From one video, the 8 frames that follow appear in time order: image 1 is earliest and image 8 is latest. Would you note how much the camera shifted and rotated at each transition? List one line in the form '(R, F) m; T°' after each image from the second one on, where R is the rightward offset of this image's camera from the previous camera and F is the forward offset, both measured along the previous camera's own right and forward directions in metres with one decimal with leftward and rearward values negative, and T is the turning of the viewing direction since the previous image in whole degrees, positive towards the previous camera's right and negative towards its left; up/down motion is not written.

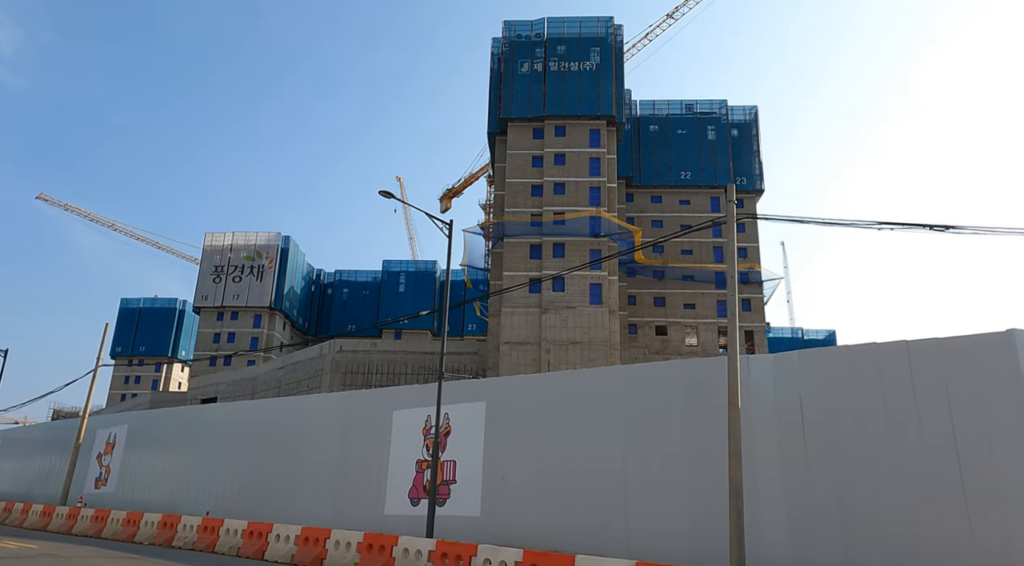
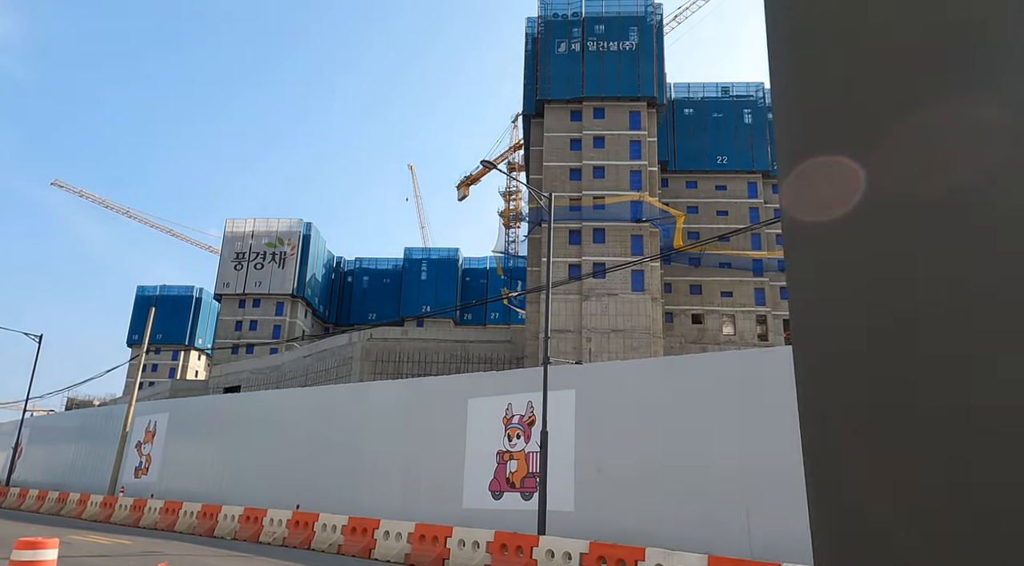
(-2.1, +1.1) m; 0°
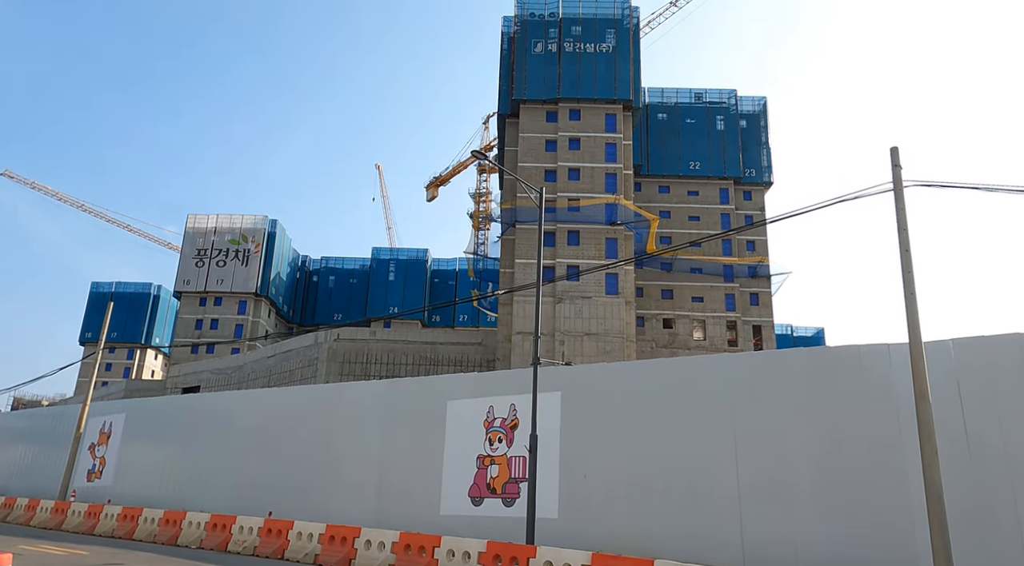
(-0.5, +0.6) m; +3°
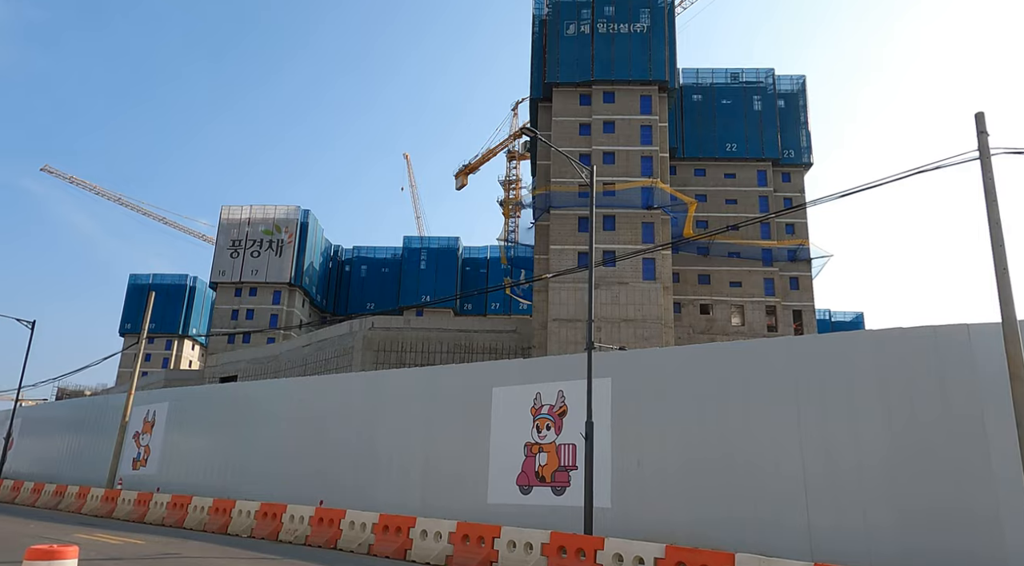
(-0.5, +0.4) m; -2°
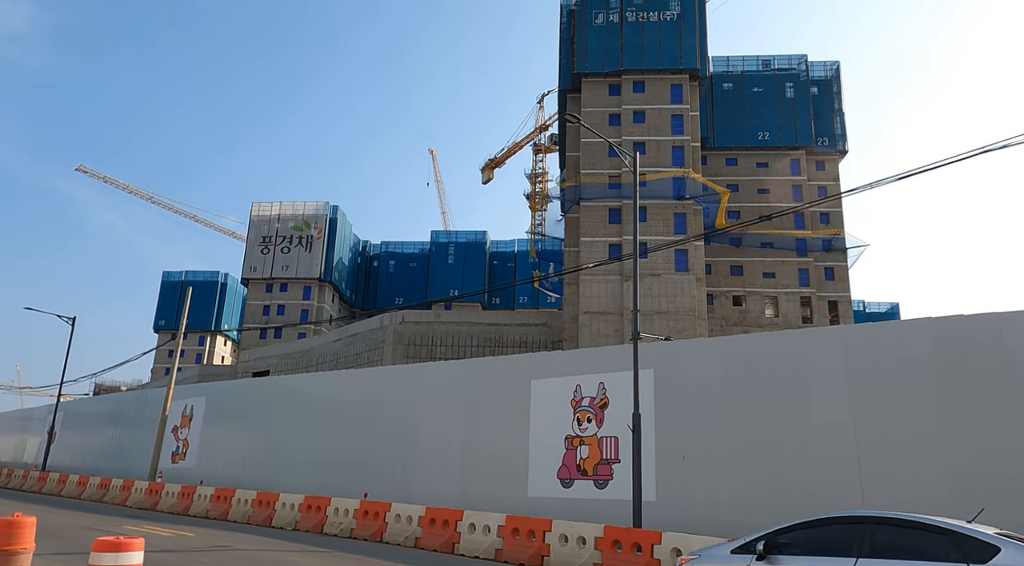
(-0.3, +0.2) m; -2°
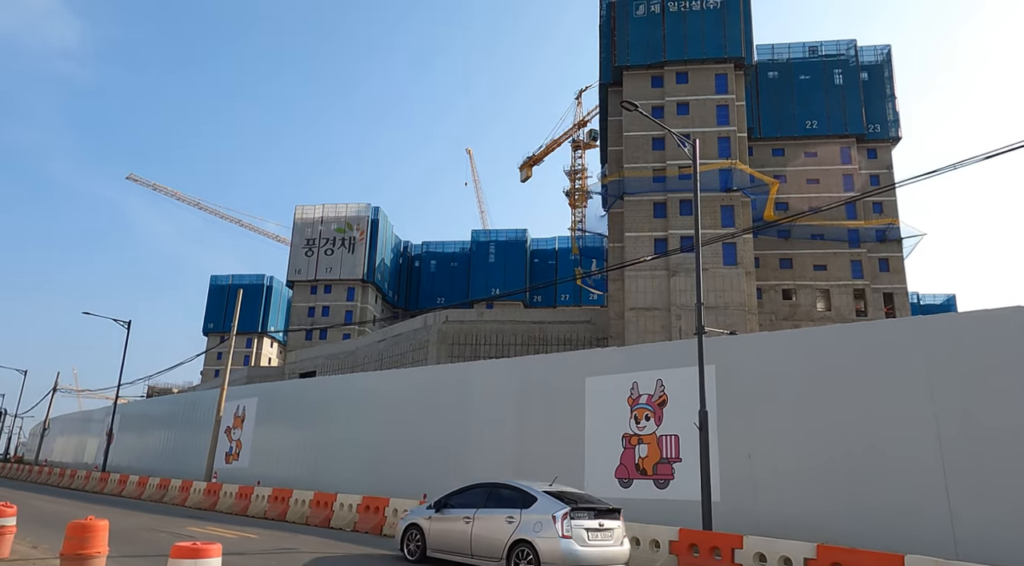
(-0.3, +0.3) m; -3°
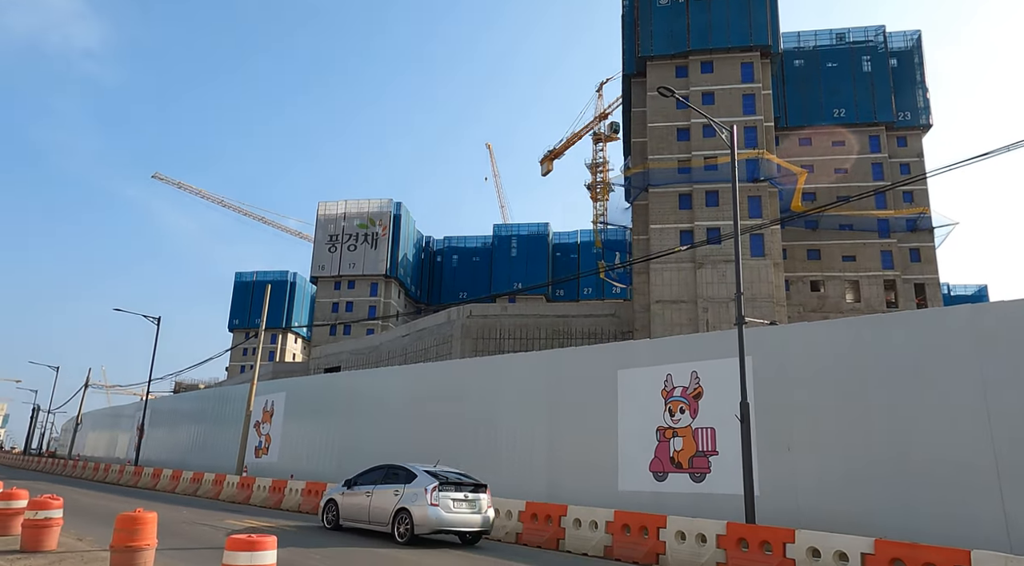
(-0.3, +0.2) m; -2°
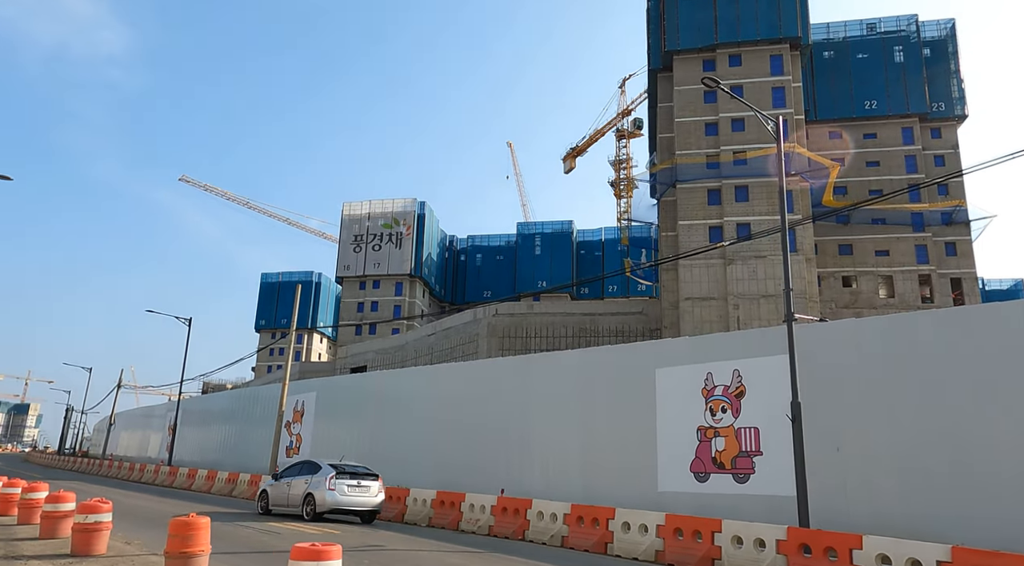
(-0.3, +0.2) m; -2°
